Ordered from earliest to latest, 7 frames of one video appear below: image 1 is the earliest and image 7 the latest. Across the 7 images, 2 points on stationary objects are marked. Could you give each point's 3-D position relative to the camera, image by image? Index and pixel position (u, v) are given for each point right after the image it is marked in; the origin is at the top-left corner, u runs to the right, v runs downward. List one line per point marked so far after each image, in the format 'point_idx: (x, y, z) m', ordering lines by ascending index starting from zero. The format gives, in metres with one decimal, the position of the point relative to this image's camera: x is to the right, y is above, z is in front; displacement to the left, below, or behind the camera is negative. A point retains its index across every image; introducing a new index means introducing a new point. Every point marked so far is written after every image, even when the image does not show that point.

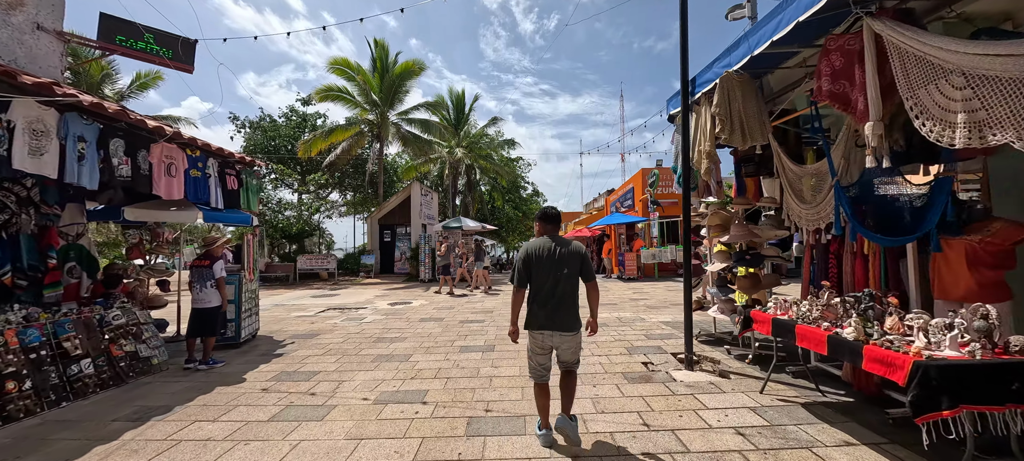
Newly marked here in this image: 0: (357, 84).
0: (-8.0, +7.6, +18.4) m
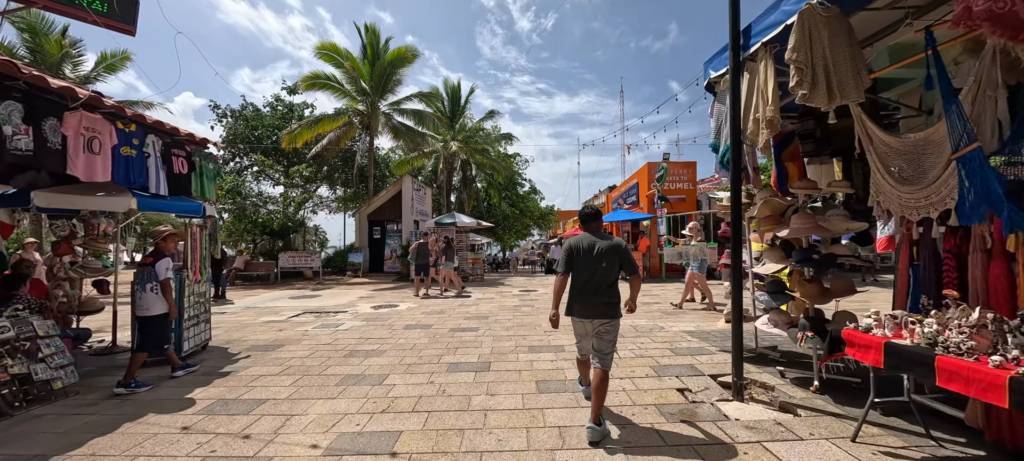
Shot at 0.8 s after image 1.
0: (-8.1, +7.8, +17.3) m
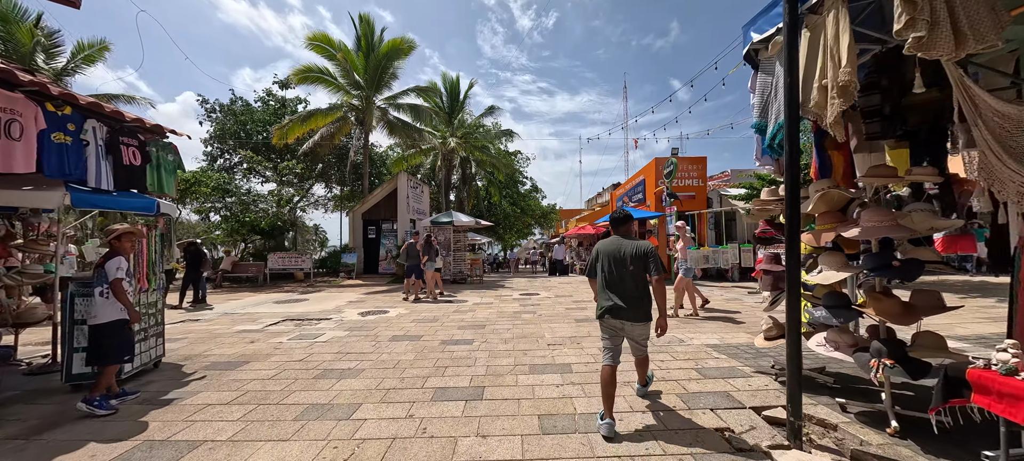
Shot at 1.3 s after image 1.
0: (-8.1, +7.8, +16.6) m
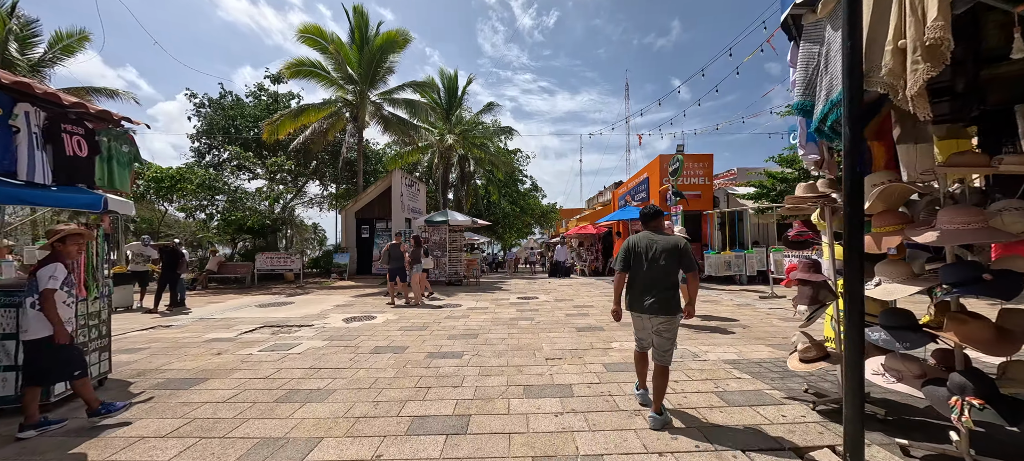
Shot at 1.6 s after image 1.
0: (-8.1, +7.8, +16.1) m
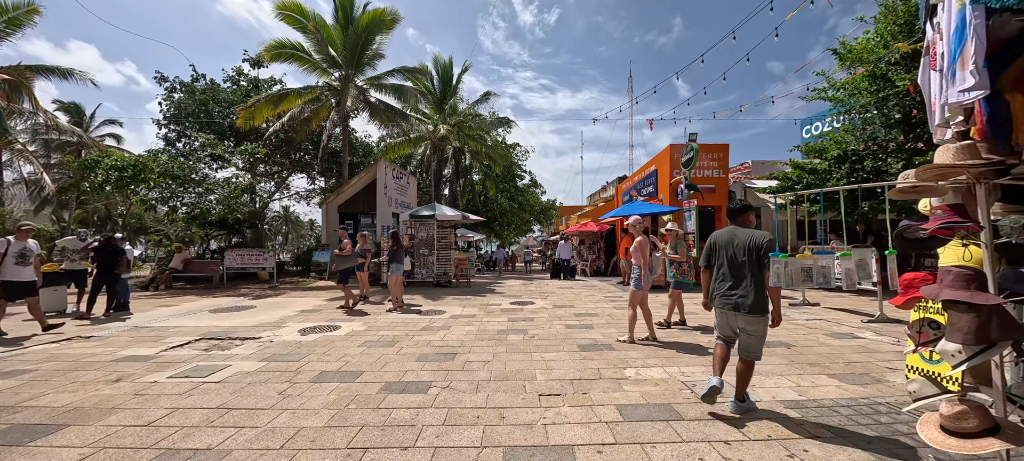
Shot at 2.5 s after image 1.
0: (-8.3, +8.0, +14.8) m
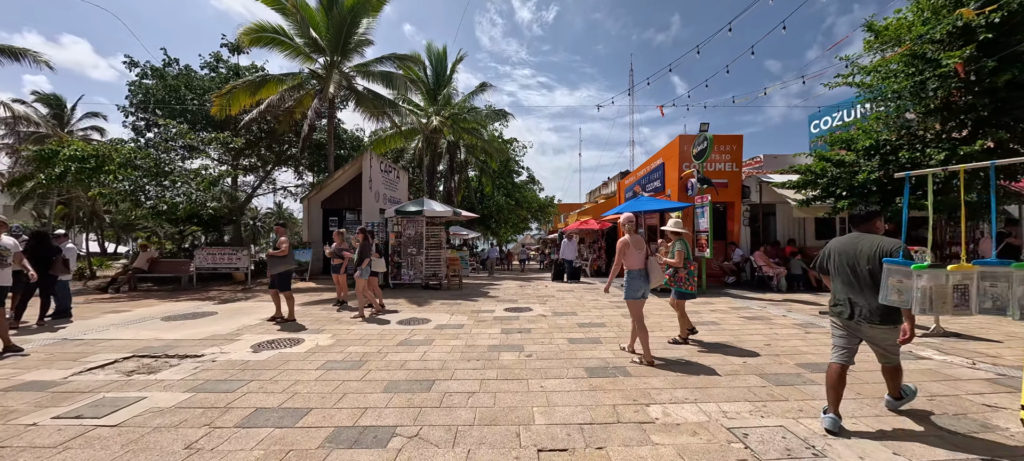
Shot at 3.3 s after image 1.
0: (-8.4, +8.1, +13.8) m
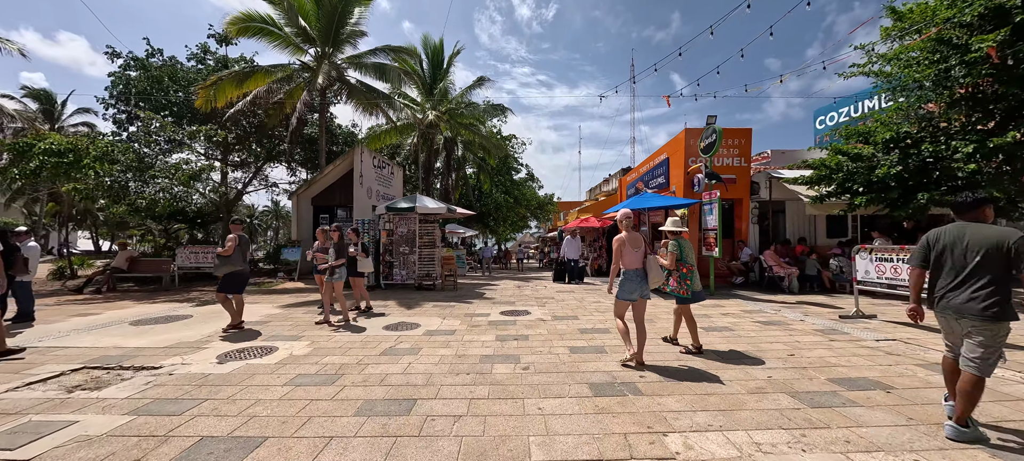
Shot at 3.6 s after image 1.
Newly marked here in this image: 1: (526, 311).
0: (-8.5, +8.2, +13.2) m
1: (+0.3, -1.6, +7.1) m
